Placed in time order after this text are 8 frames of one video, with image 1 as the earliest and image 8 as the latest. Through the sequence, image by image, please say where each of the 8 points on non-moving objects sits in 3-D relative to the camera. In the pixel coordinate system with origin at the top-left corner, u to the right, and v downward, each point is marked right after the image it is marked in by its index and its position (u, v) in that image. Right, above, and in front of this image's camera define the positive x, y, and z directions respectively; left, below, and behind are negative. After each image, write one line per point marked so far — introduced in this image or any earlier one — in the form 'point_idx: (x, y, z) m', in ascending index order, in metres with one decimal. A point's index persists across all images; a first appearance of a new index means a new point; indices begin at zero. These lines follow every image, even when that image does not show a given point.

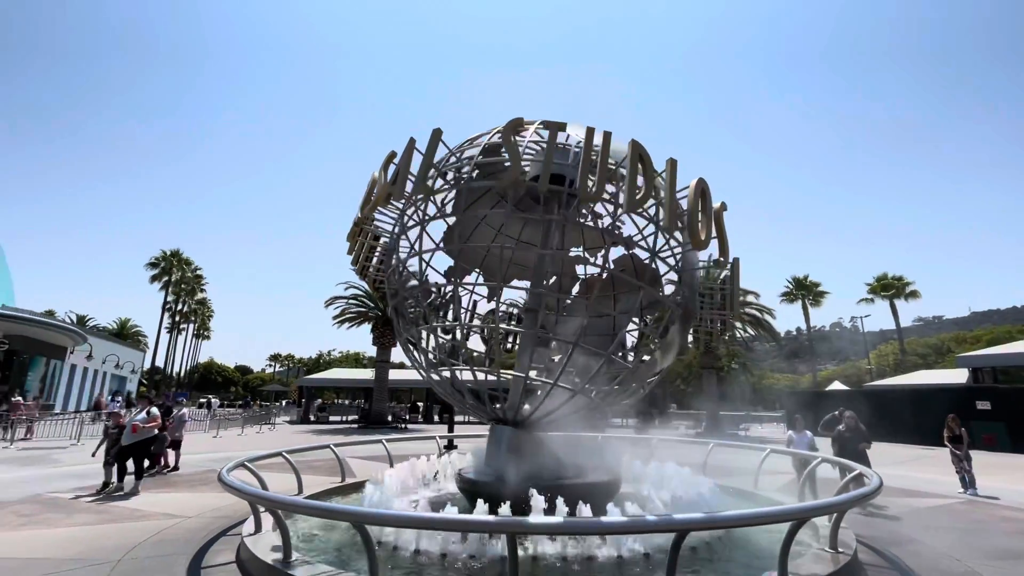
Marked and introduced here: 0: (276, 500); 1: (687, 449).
0: (-1.8, -1.7, +4.4) m
1: (+3.3, -3.2, +10.6) m
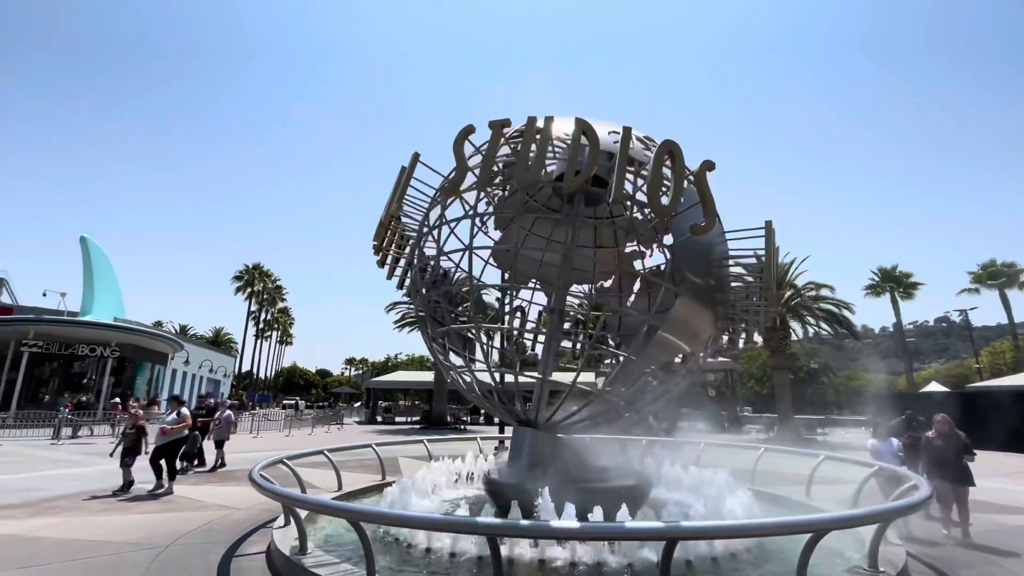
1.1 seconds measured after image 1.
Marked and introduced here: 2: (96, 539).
0: (-1.9, -1.8, +4.7) m
1: (+4.1, -3.1, +10.2) m
2: (-4.3, -2.6, +5.7) m
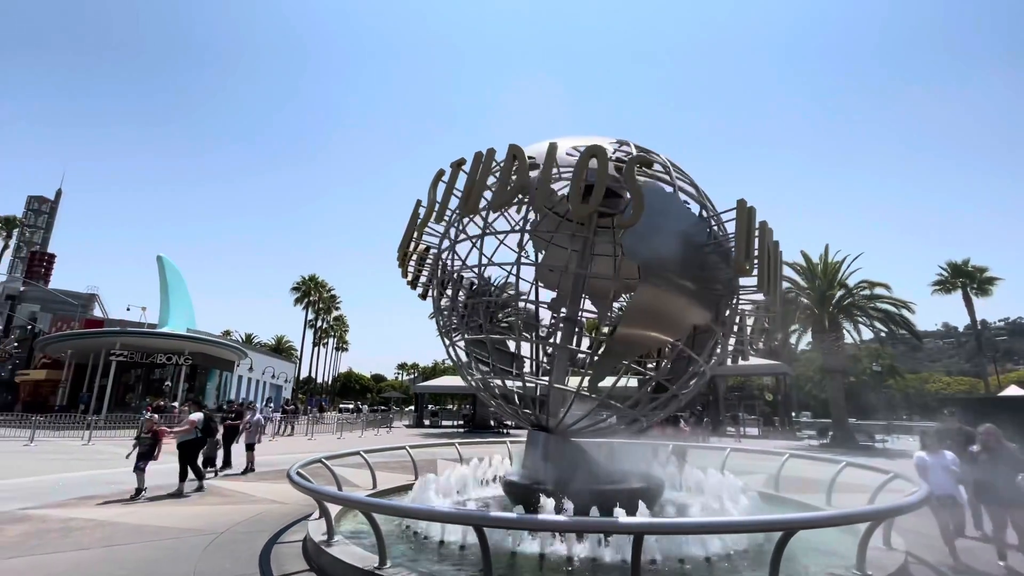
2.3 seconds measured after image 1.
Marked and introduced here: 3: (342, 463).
0: (-1.9, -2.0, +5.4) m
1: (+4.7, -3.2, +10.3) m
2: (-4.2, -2.9, +6.6) m
3: (-3.1, -3.2, +10.1) m
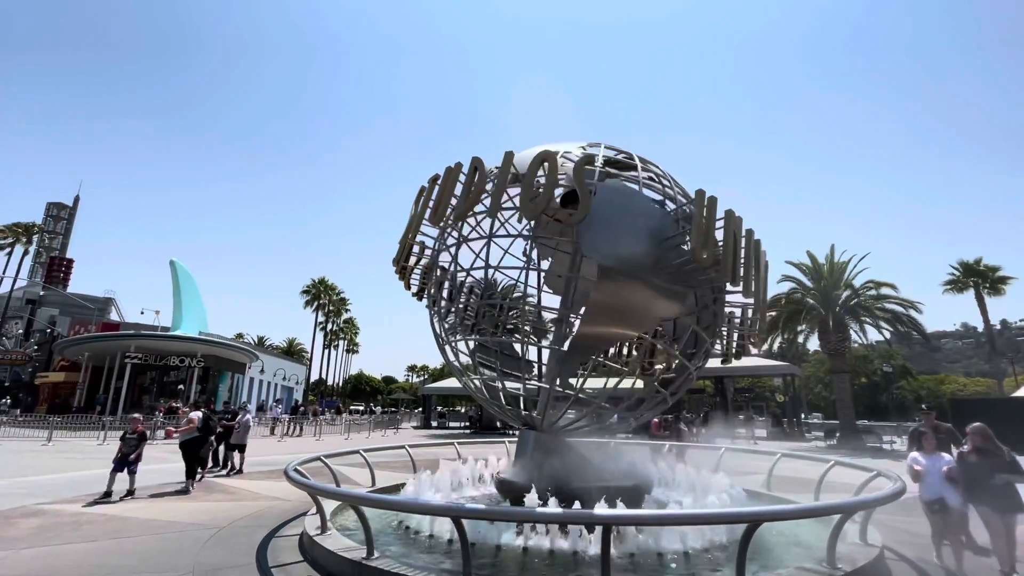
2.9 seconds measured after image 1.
0: (-2.0, -2.0, +5.7) m
1: (+4.6, -3.3, +10.4) m
2: (-4.3, -2.9, +6.9) m
3: (-3.2, -3.3, +10.4) m
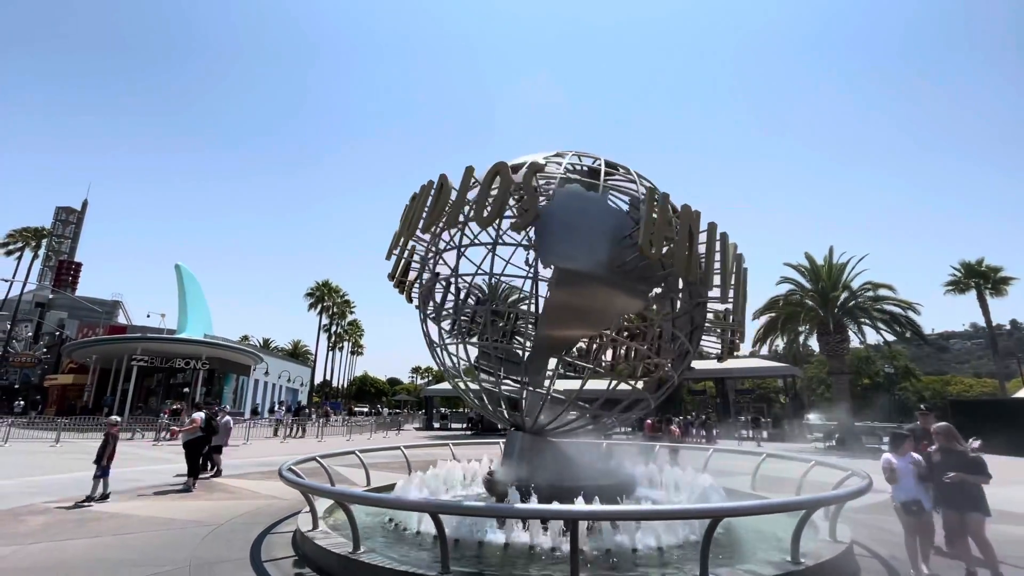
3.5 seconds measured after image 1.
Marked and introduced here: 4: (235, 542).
0: (-2.2, -2.1, +5.9) m
1: (+4.5, -3.3, +10.6) m
2: (-4.5, -3.0, +7.2) m
3: (-3.3, -3.4, +10.7) m
4: (-3.1, -2.9, +6.2) m
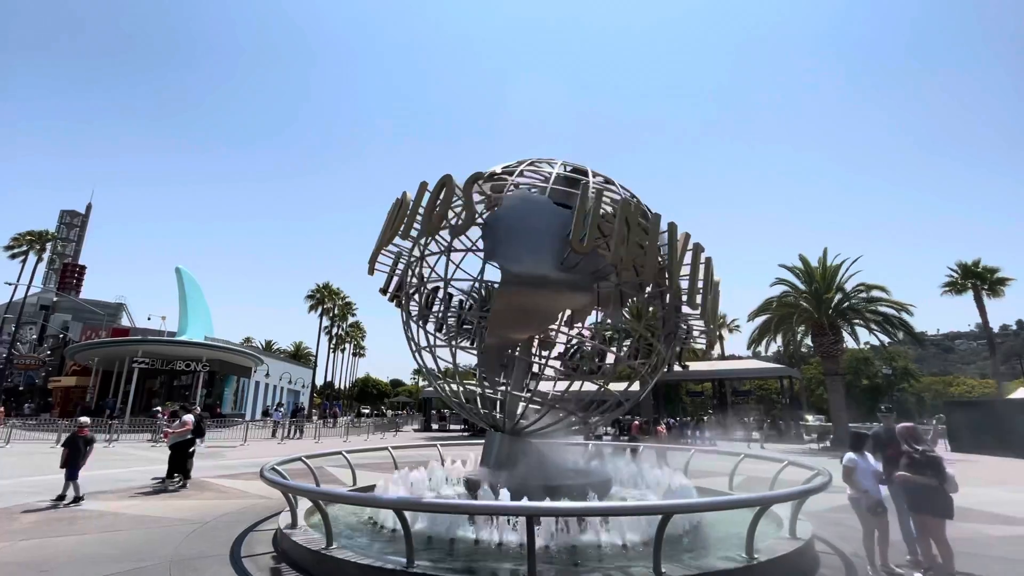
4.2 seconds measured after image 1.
0: (-2.6, -2.2, +6.2) m
1: (+4.2, -3.4, +10.8) m
2: (-4.8, -3.1, +7.5) m
3: (-3.6, -3.5, +10.9) m
4: (-3.4, -2.9, +6.5) m
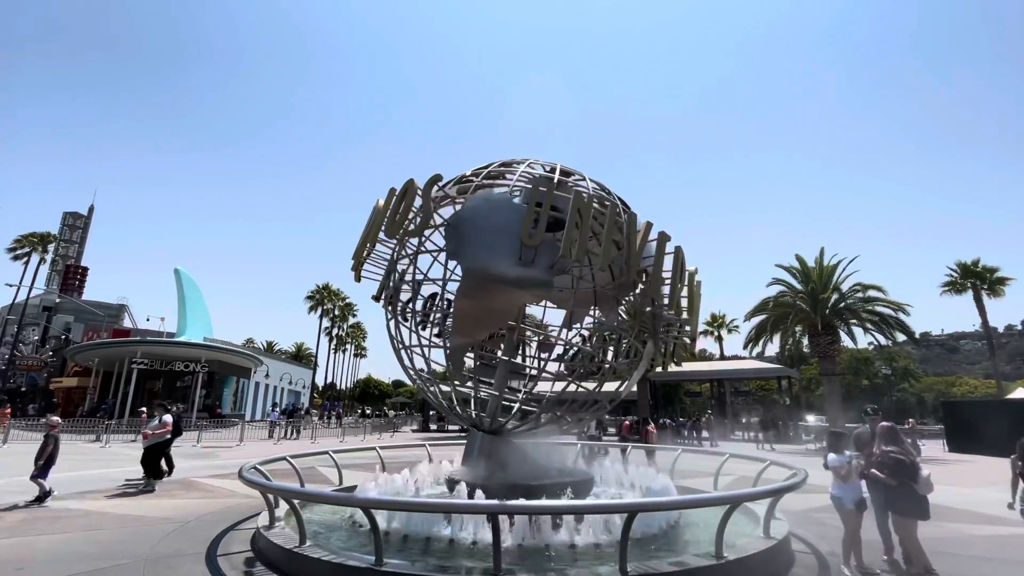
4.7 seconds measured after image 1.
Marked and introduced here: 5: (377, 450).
0: (-2.8, -2.2, +6.2) m
1: (+3.9, -3.4, +10.8) m
2: (-5.1, -3.1, +7.6) m
3: (-3.9, -3.5, +11.0) m
4: (-3.7, -3.0, +6.5) m
5: (-2.8, -3.3, +11.2) m
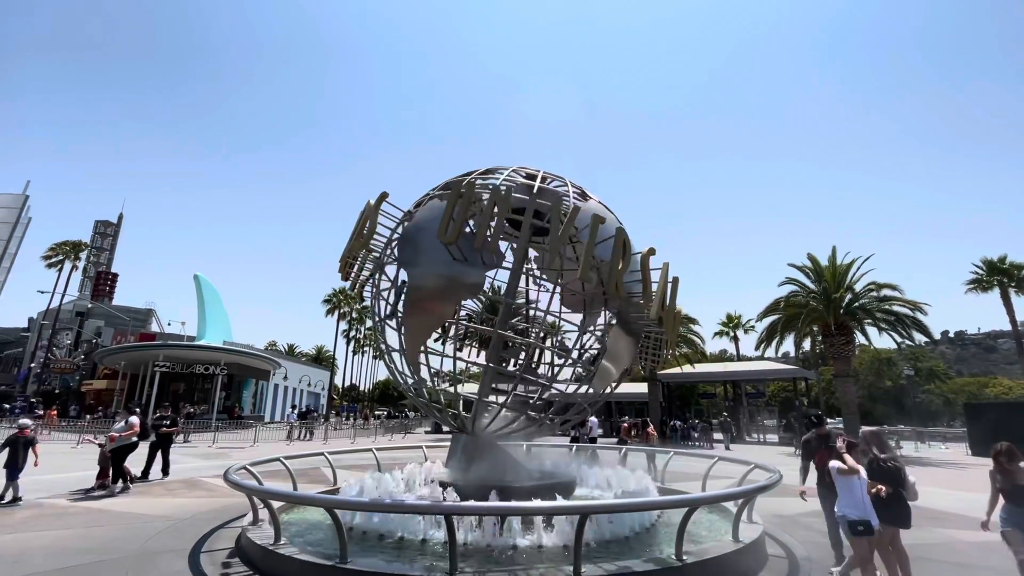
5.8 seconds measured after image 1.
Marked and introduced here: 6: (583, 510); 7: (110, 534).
0: (-3.2, -2.3, +6.5) m
1: (+3.8, -3.4, +10.8) m
2: (-5.4, -3.2, +8.0) m
3: (-4.0, -3.6, +11.3) m
4: (-4.0, -3.1, +6.9) m
5: (-2.9, -3.4, +11.5) m
6: (+0.7, -2.1, +5.2) m
7: (-4.9, -3.0, +6.9) m
